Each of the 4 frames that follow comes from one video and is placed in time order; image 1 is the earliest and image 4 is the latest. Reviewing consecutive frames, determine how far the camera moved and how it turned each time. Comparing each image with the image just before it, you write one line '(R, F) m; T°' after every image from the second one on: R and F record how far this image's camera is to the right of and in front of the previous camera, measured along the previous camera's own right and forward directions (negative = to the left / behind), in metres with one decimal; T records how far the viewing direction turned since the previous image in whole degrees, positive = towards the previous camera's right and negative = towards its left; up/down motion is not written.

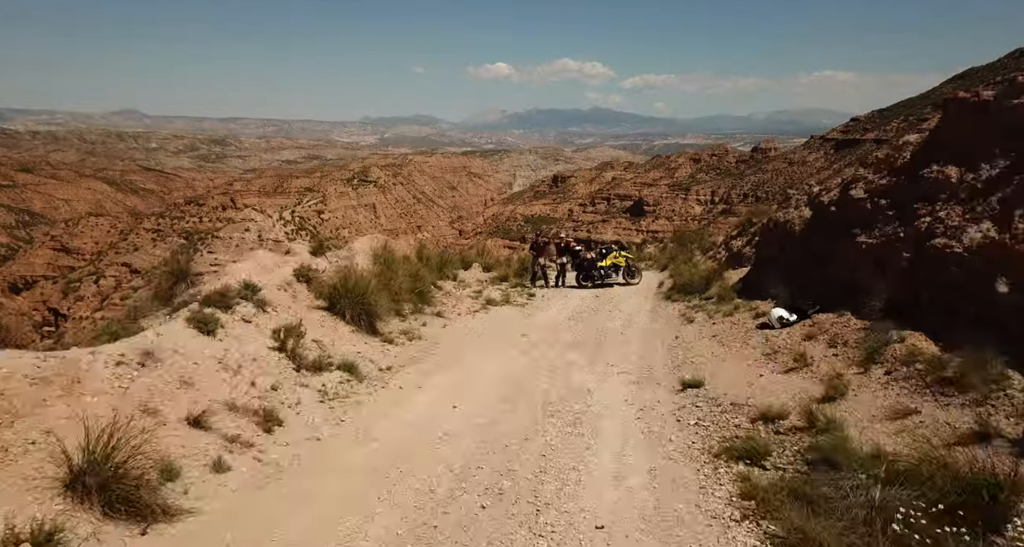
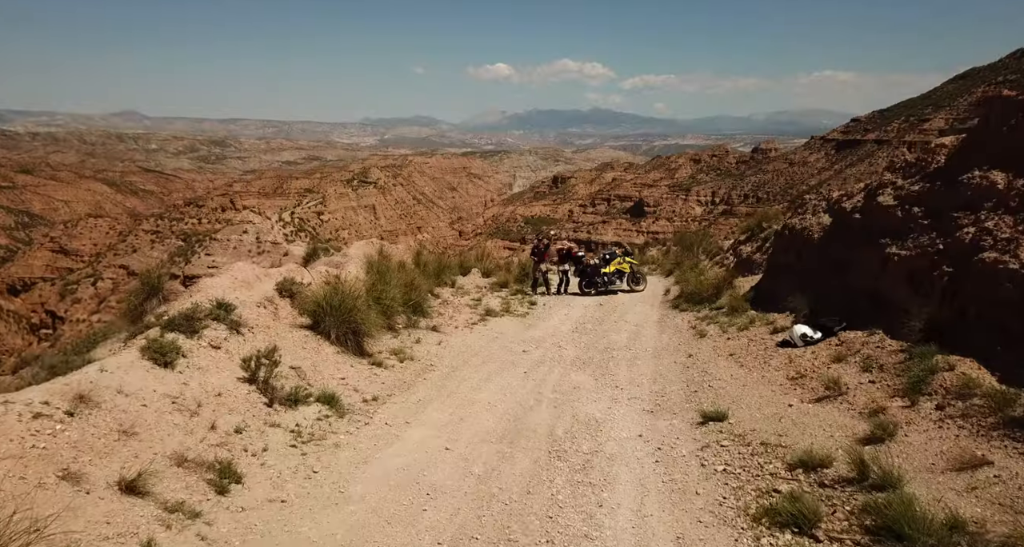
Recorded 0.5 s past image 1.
(0.0, +0.7) m; 0°
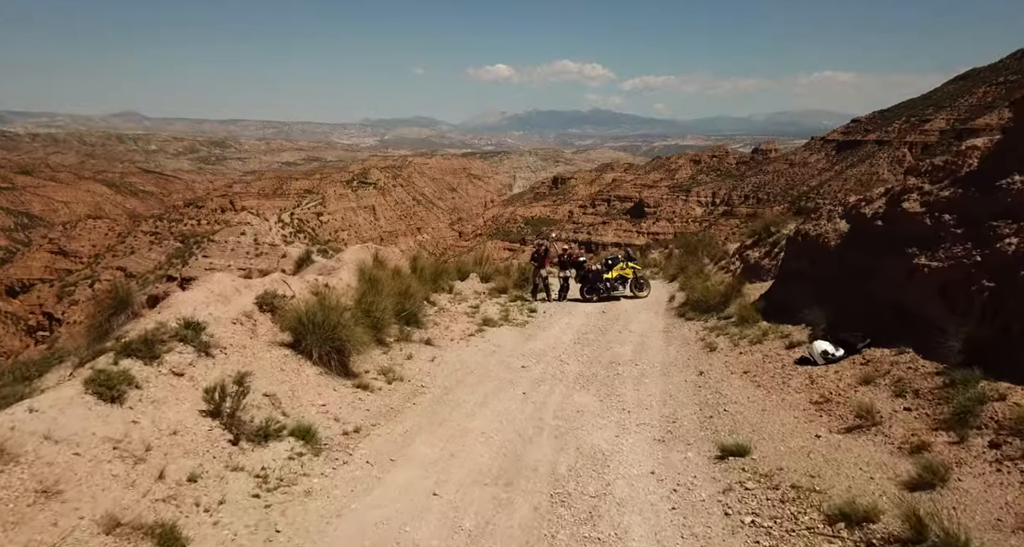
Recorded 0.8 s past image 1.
(0.0, +0.6) m; 0°
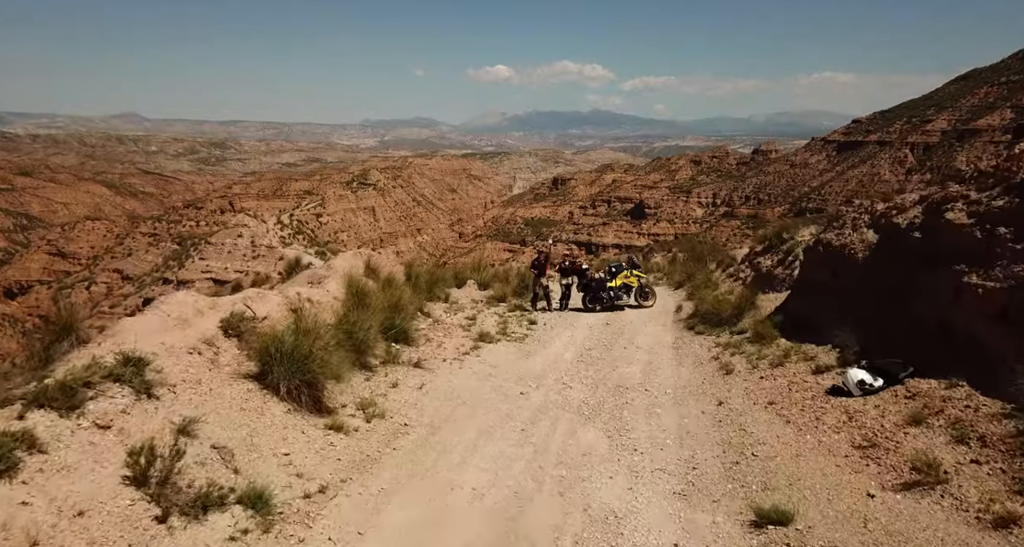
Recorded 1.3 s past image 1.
(0.0, +0.8) m; 0°
